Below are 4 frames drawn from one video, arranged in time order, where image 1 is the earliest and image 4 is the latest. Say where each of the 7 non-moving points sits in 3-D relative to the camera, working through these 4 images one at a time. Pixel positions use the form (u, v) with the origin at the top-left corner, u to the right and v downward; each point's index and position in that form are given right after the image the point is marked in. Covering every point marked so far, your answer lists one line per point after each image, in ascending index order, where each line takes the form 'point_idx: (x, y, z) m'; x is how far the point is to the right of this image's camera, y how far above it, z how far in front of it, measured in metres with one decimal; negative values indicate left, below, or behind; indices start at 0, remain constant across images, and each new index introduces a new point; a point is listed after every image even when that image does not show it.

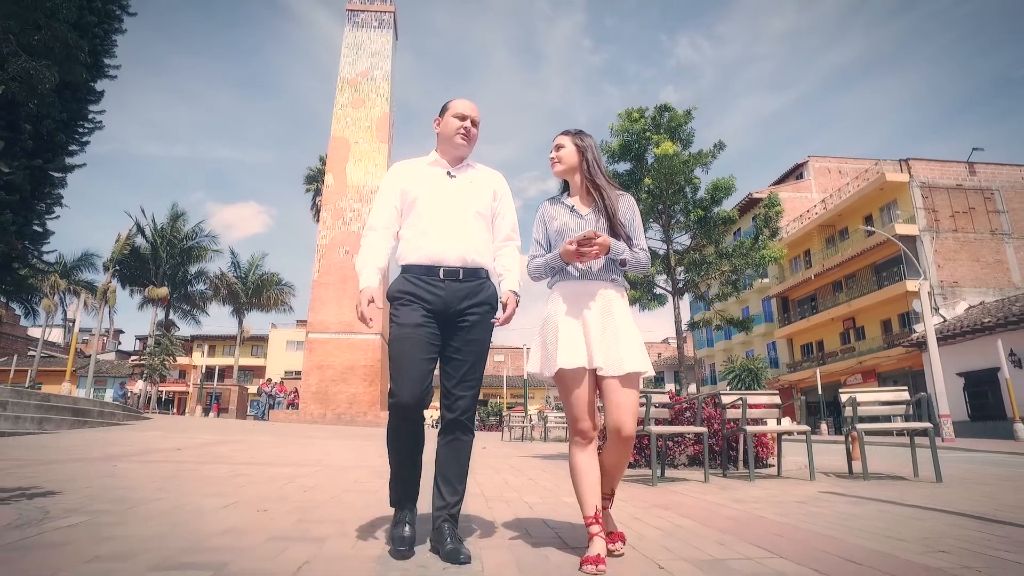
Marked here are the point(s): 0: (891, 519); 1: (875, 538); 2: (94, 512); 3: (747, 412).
0: (+2.2, -1.4, +3.6) m
1: (+1.8, -1.2, +3.0) m
2: (-2.4, -1.3, +3.5) m
3: (+2.6, -1.4, +6.8) m
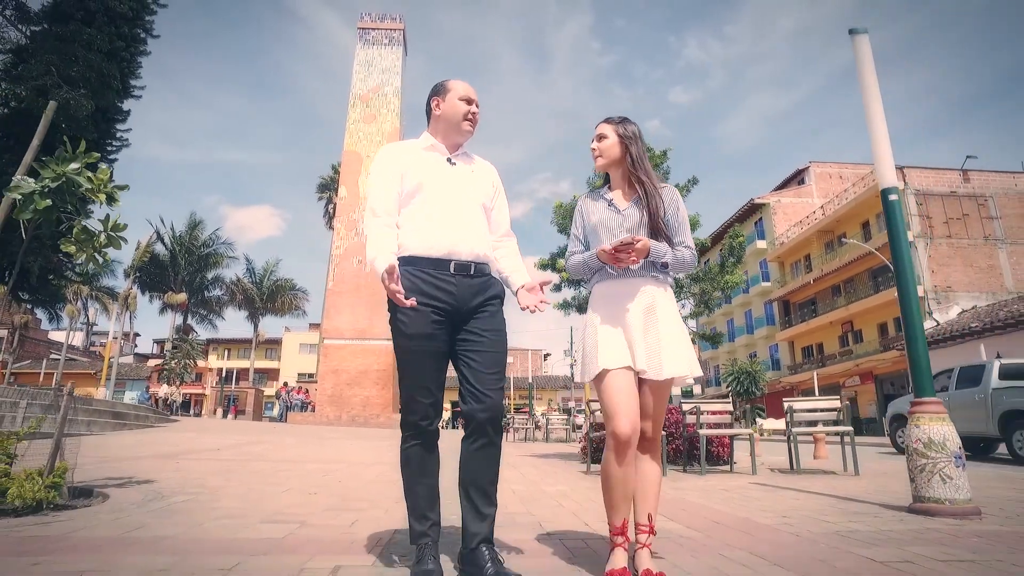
0: (+2.1, -1.7, +4.7) m
1: (+1.7, -1.6, +4.2) m
2: (-2.5, -1.6, +4.7) m
3: (+2.6, -1.7, +8.0) m
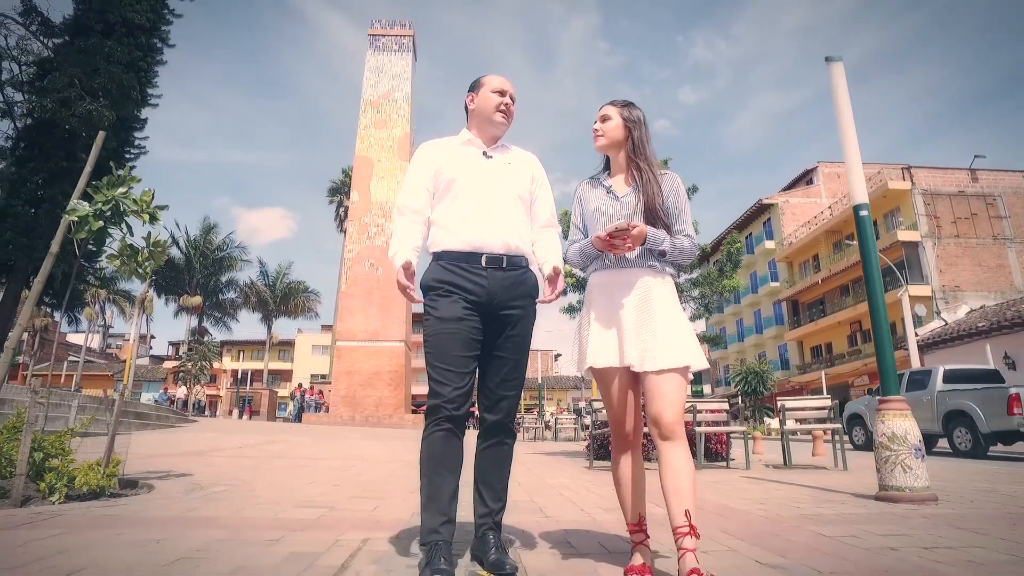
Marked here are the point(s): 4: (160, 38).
0: (+2.1, -1.7, +5.1) m
1: (+1.7, -1.6, +4.6) m
2: (-2.5, -1.7, +5.2) m
3: (+2.7, -1.8, +8.4) m
4: (-11.5, +8.2, +19.5) m
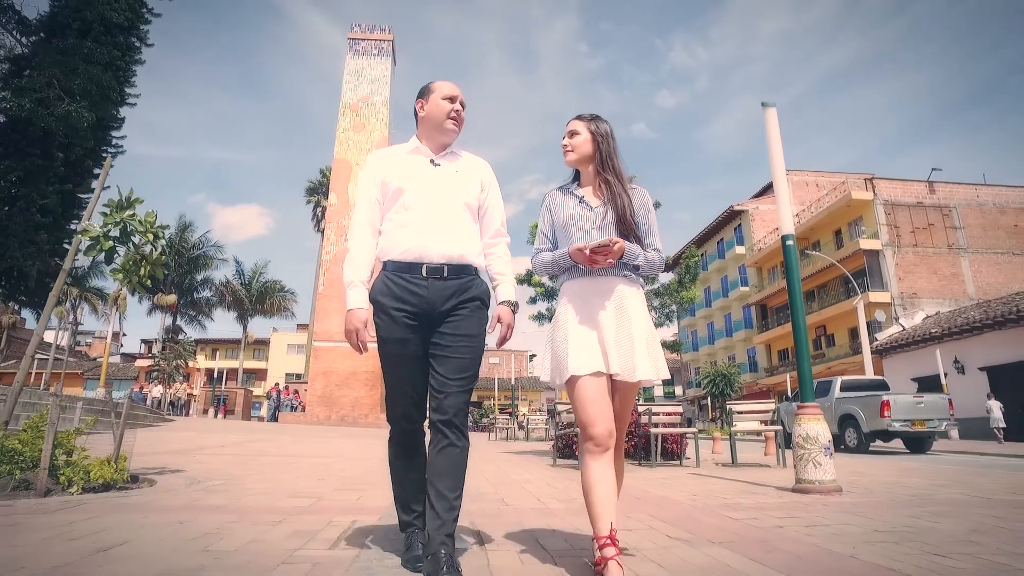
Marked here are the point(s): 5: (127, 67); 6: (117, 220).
0: (+1.8, -1.9, +5.8) m
1: (+1.4, -1.8, +5.3) m
2: (-2.8, -1.8, +5.7) m
3: (+2.3, -1.9, +9.1) m
4: (-12.2, +8.2, +19.6) m
5: (-12.5, +7.2, +19.6) m
6: (-3.7, +0.7, +5.5) m
